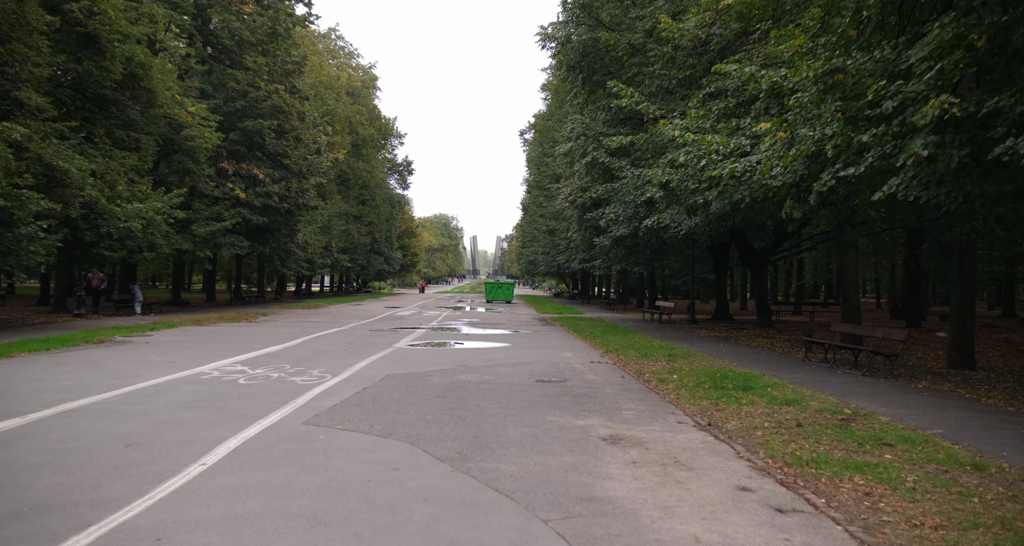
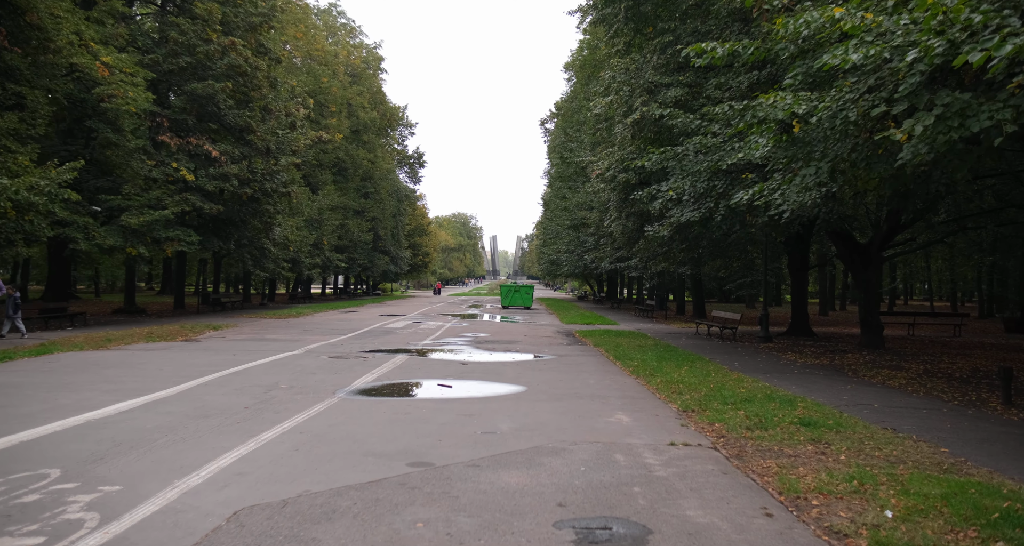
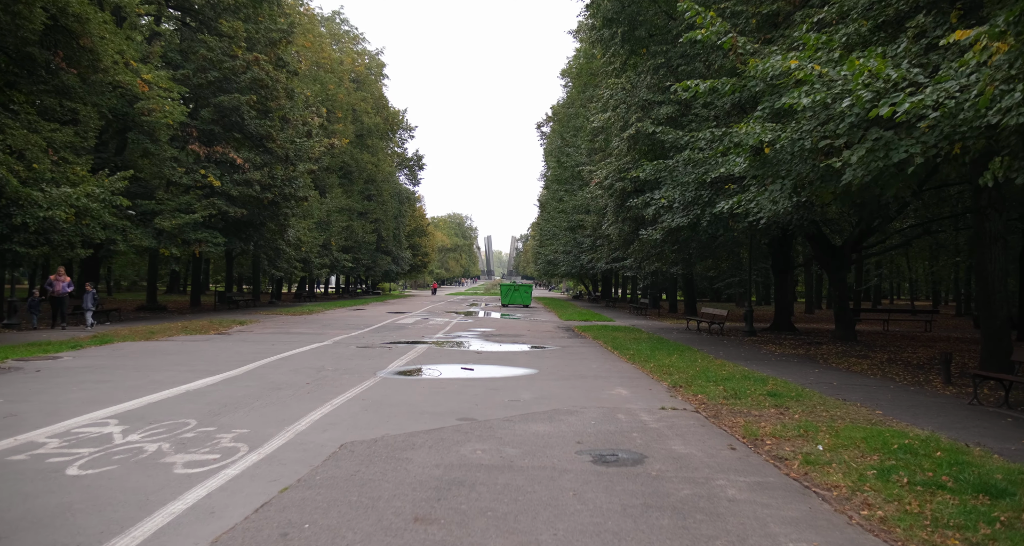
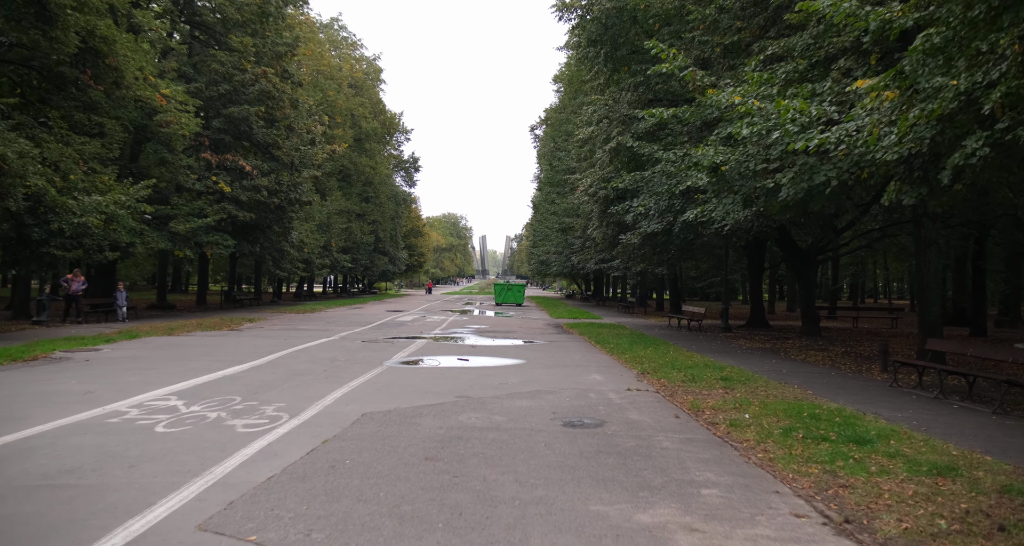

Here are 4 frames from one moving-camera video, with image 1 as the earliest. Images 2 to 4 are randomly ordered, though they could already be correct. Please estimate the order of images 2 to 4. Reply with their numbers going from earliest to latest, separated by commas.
4, 3, 2
